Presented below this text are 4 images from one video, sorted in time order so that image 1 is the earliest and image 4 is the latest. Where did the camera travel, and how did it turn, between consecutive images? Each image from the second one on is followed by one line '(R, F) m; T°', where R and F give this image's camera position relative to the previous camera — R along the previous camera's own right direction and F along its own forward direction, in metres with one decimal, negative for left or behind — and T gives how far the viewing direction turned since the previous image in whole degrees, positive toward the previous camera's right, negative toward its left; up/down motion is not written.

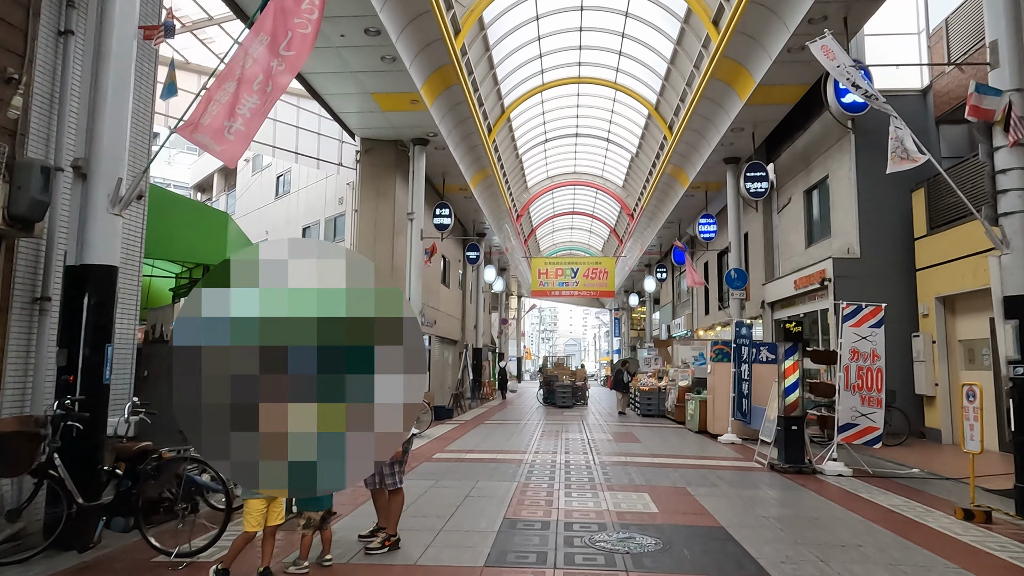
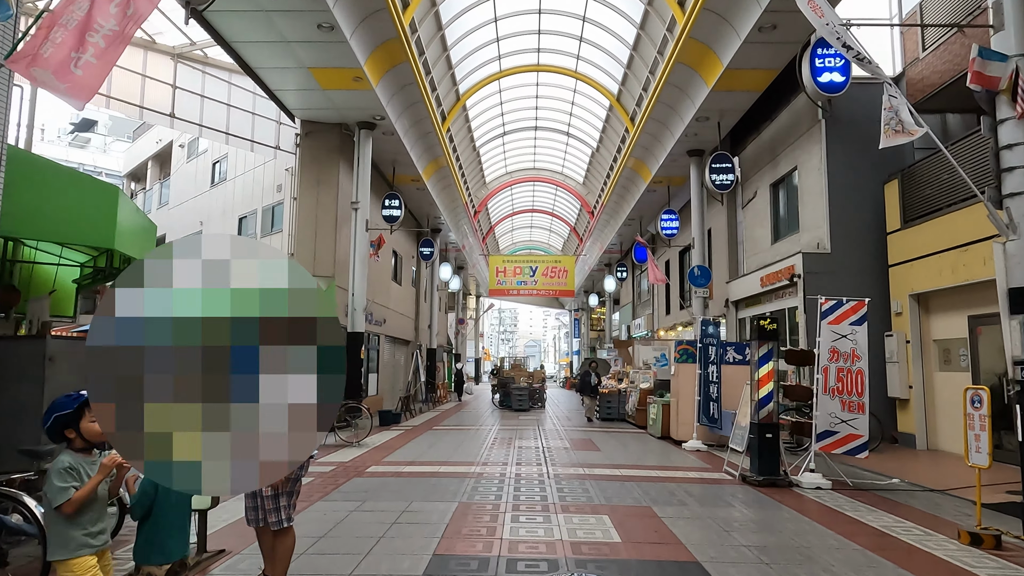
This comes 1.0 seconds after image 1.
(+0.2, +0.9) m; +3°
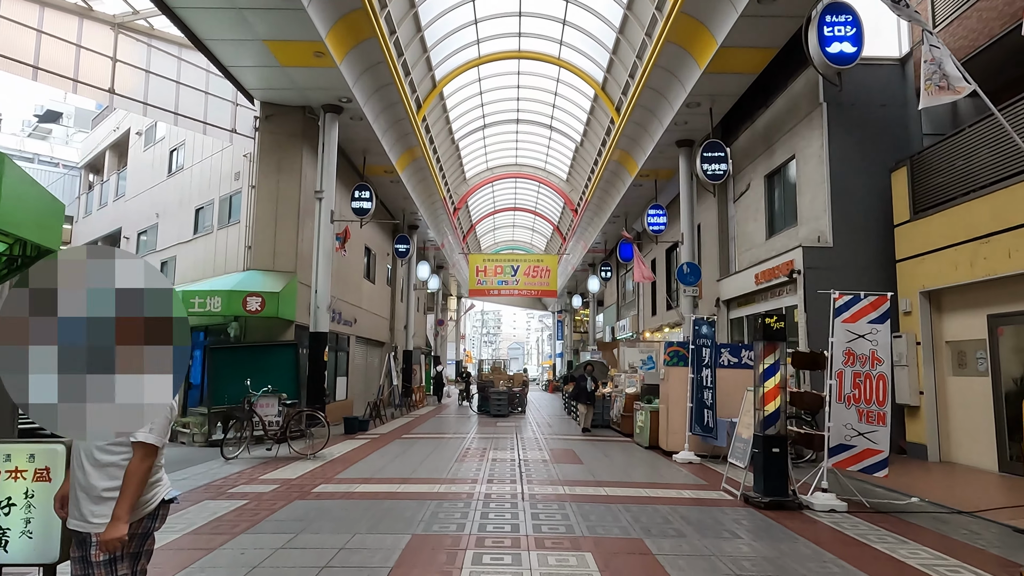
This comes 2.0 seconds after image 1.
(+0.1, +1.0) m; +1°
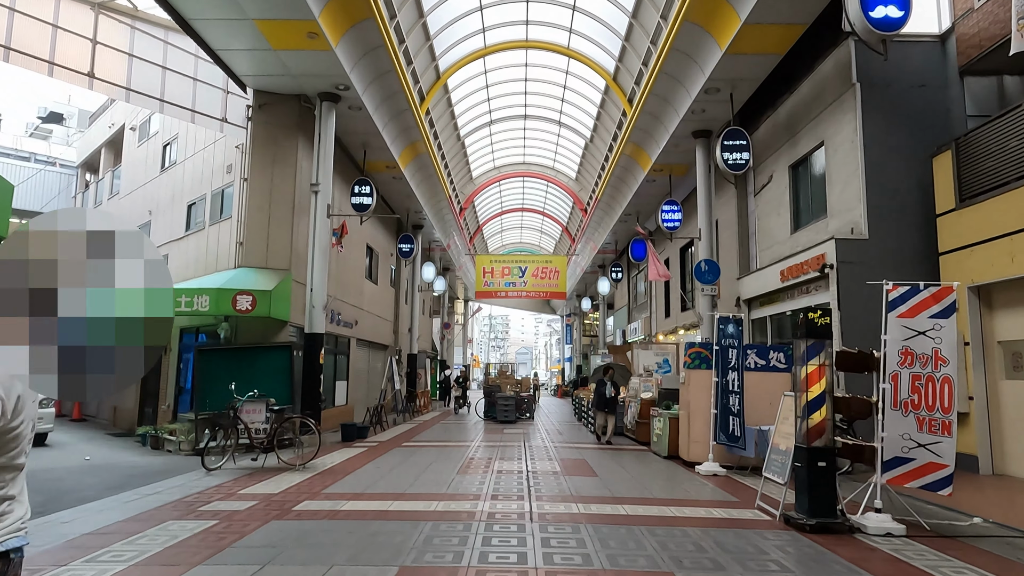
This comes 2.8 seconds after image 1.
(0.0, +0.8) m; -1°
